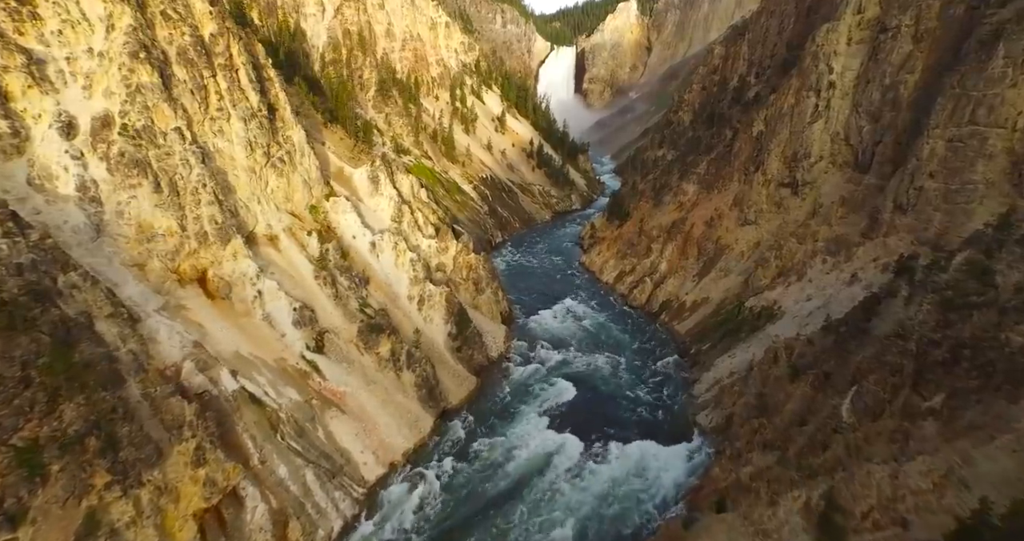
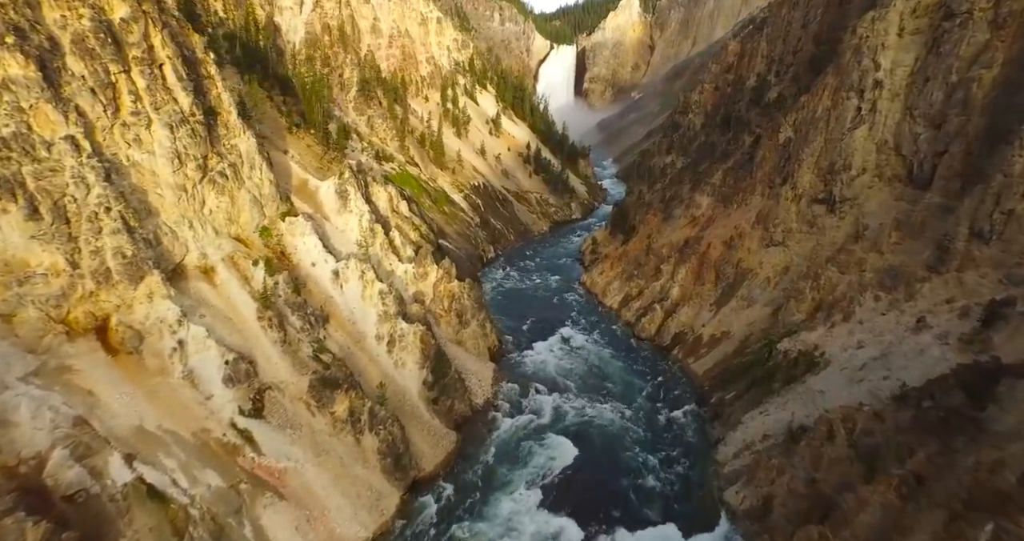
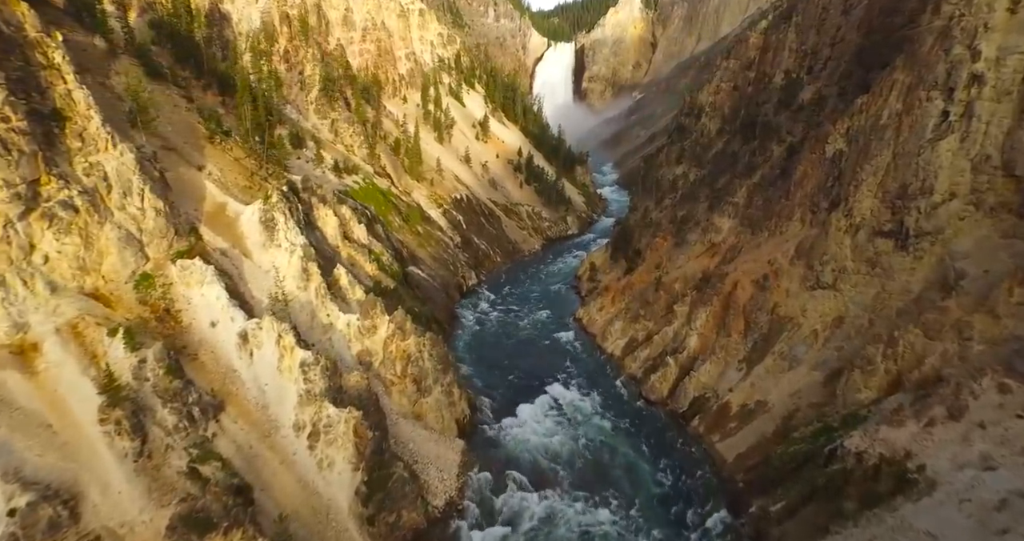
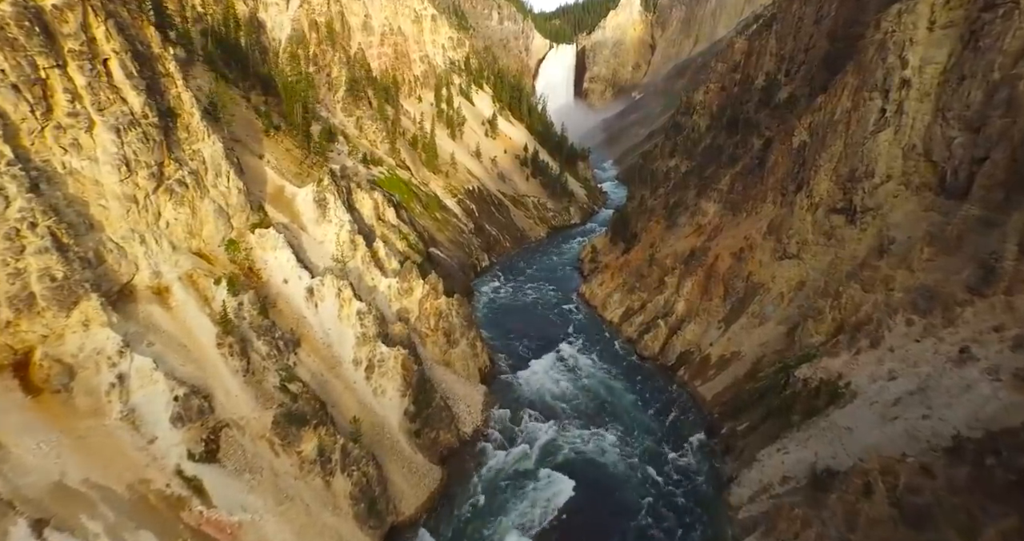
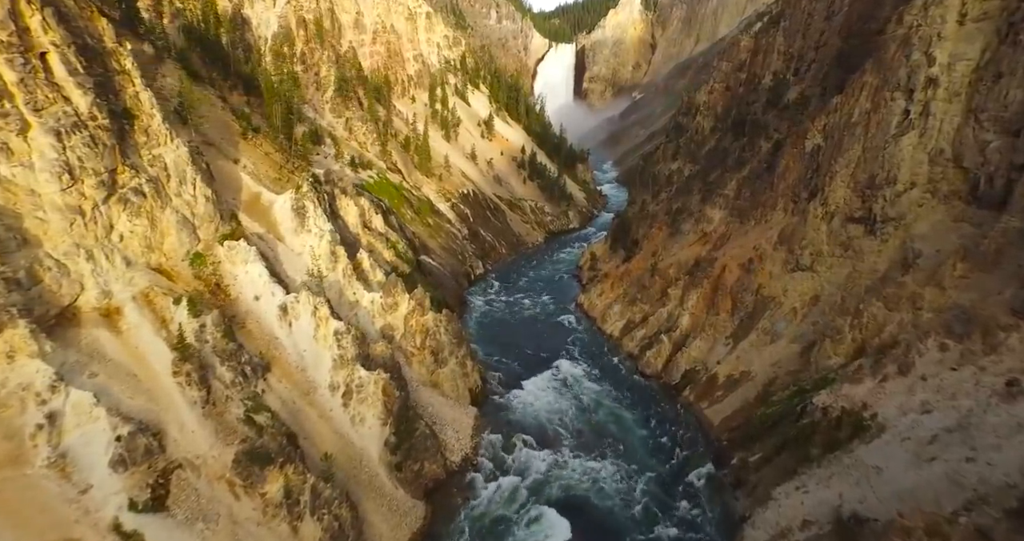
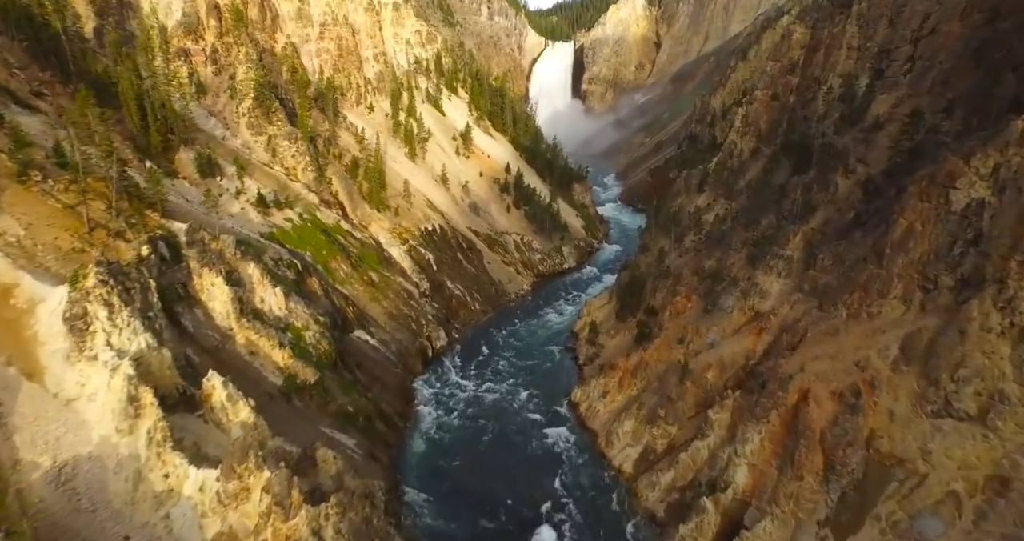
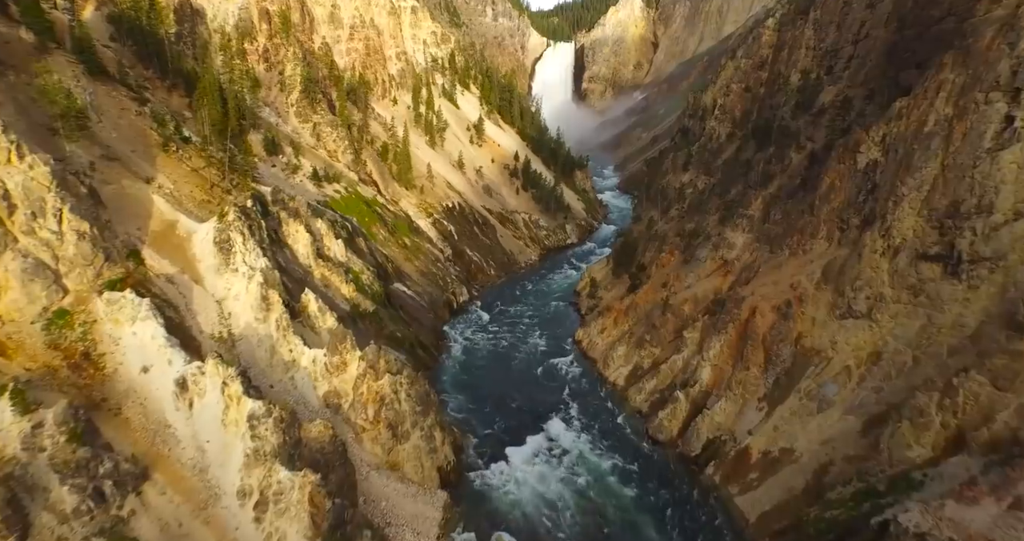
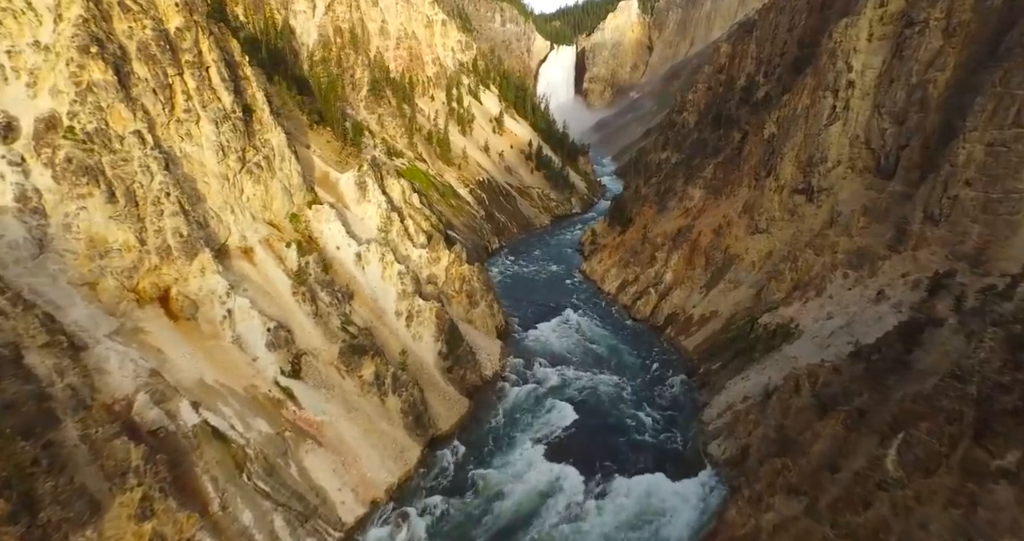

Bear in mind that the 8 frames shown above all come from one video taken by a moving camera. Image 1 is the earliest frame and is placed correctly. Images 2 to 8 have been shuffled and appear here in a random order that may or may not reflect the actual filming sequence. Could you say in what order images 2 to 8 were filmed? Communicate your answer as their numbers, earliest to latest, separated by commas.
8, 2, 4, 5, 3, 7, 6
